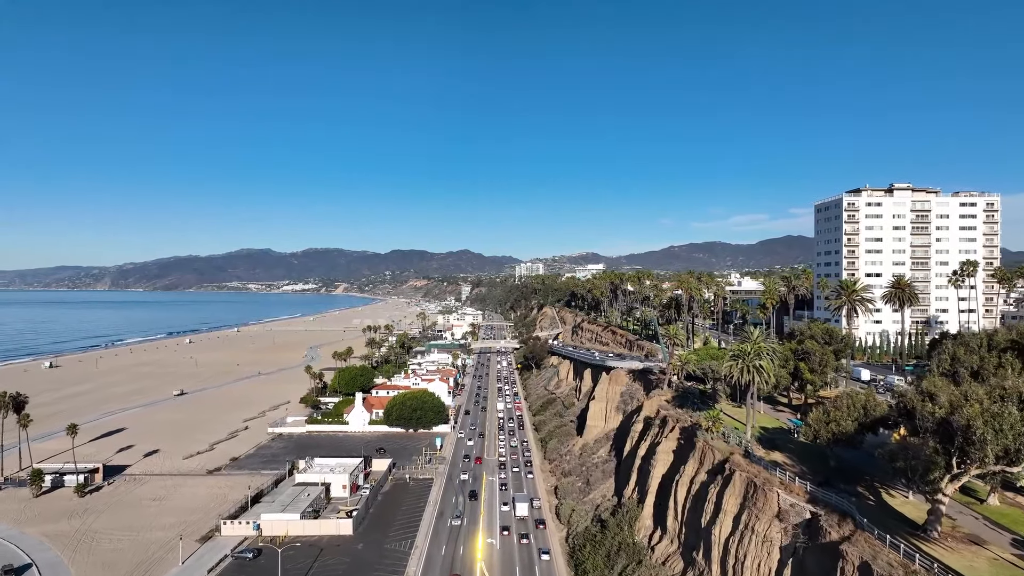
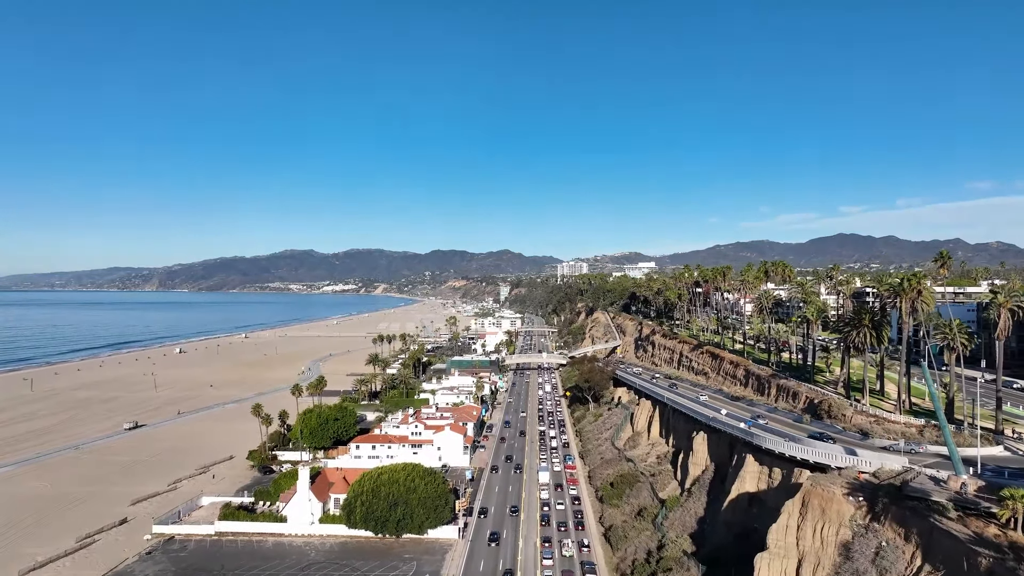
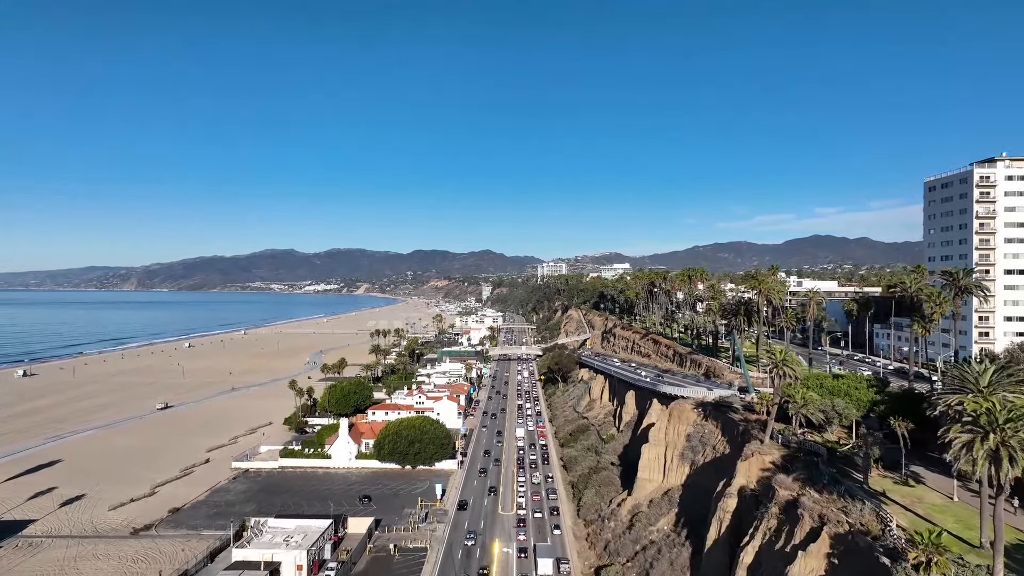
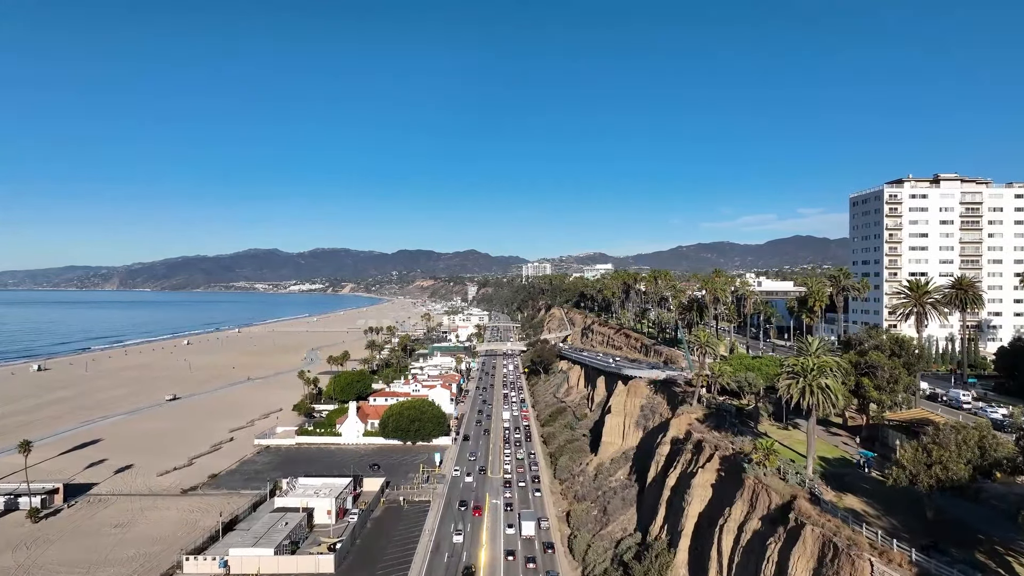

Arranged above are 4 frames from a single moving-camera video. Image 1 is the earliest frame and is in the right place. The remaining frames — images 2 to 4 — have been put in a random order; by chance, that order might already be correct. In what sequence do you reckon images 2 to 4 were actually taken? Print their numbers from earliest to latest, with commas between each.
4, 3, 2
